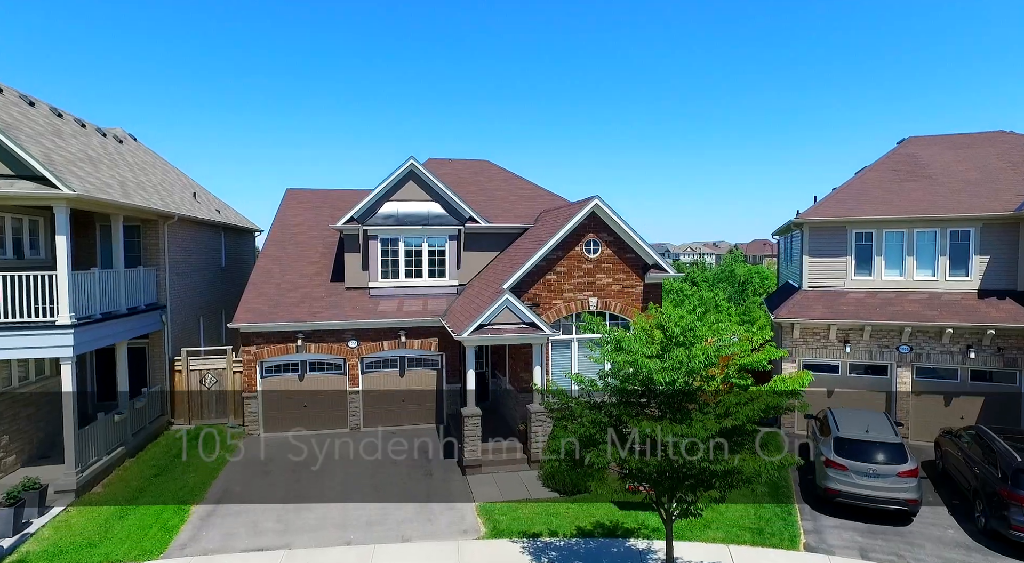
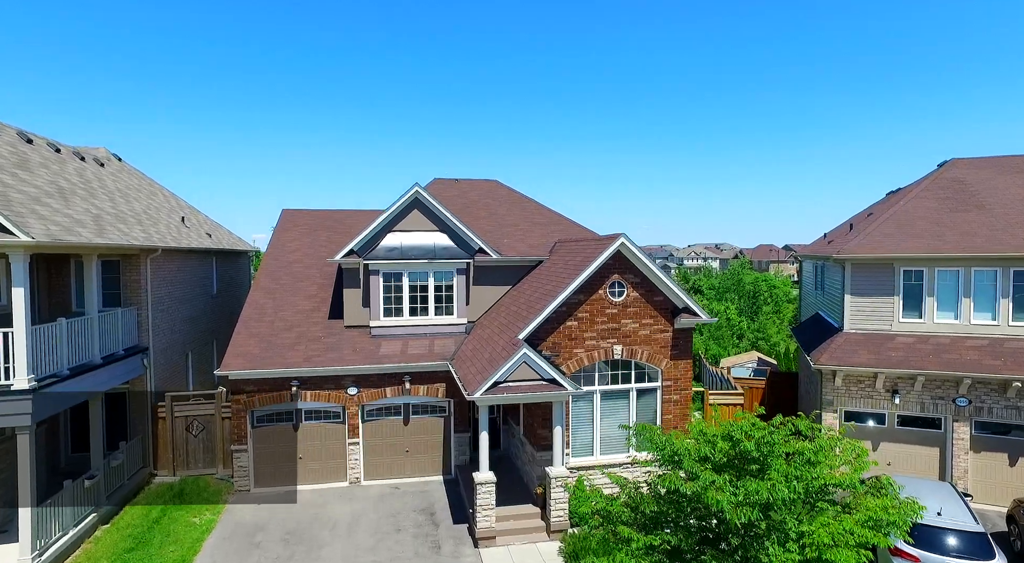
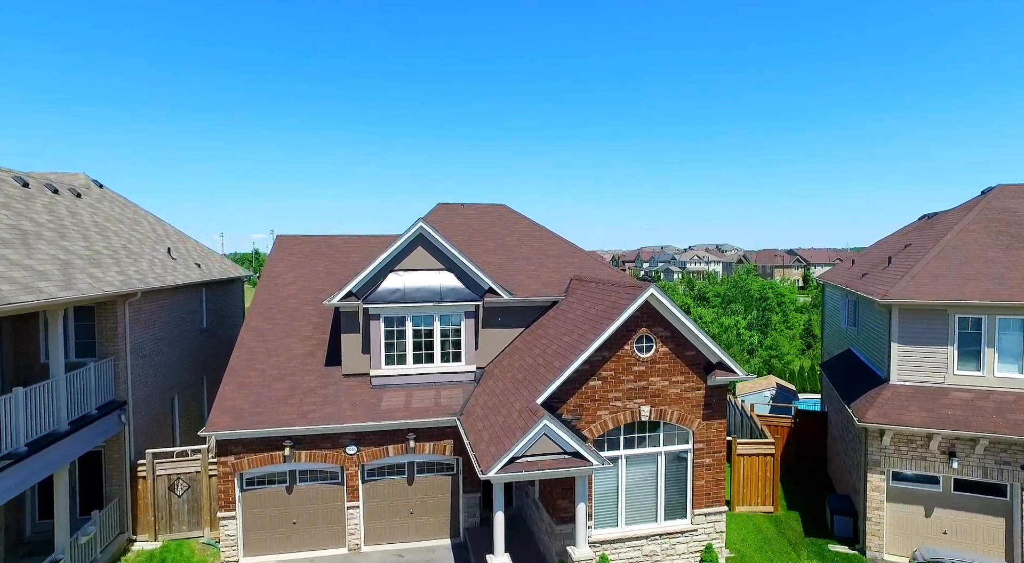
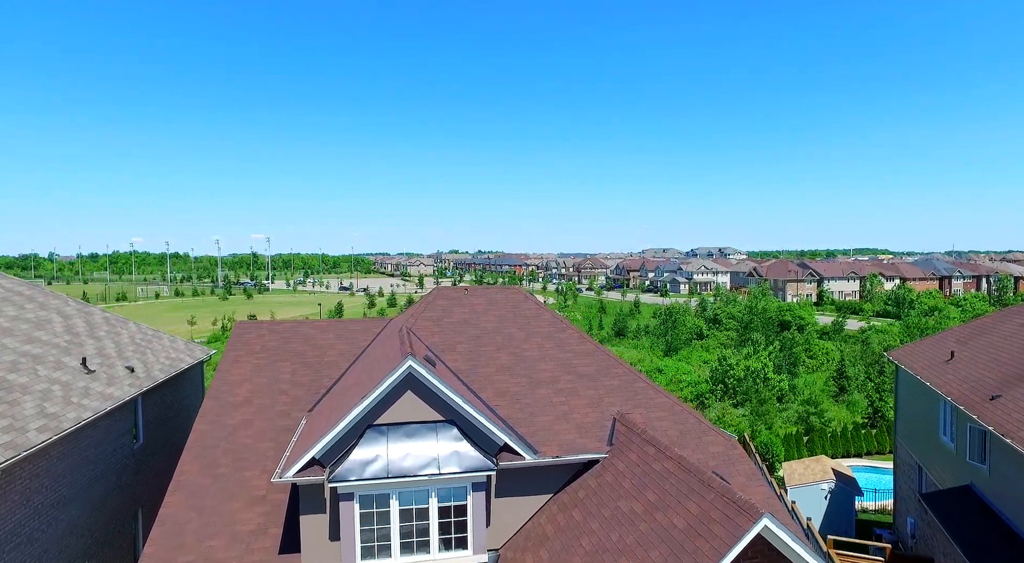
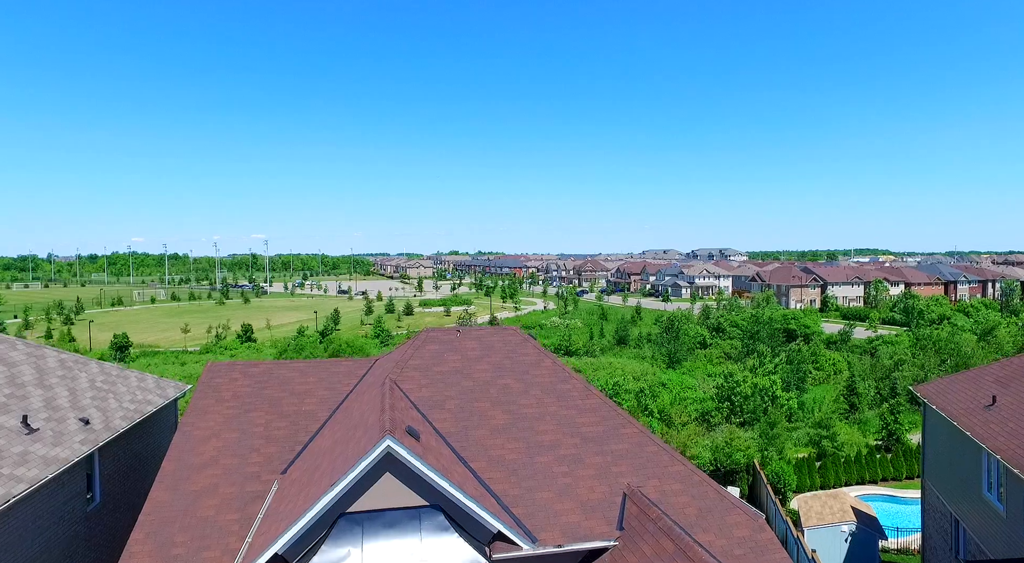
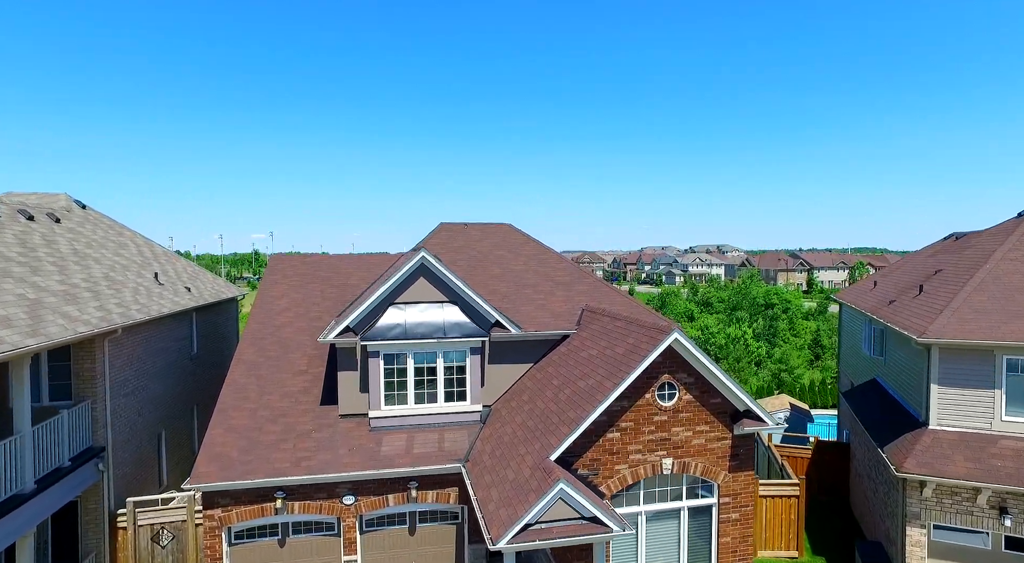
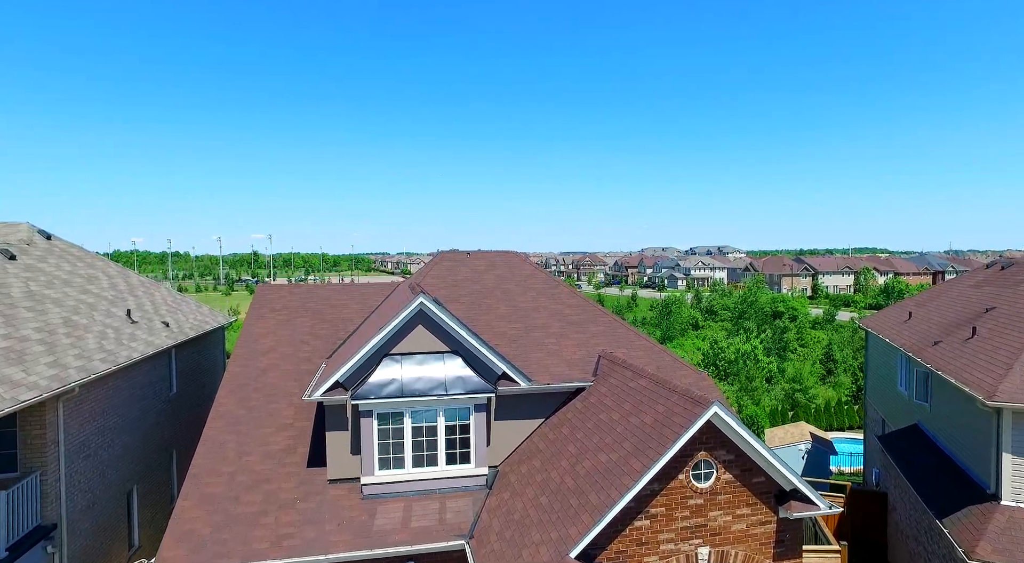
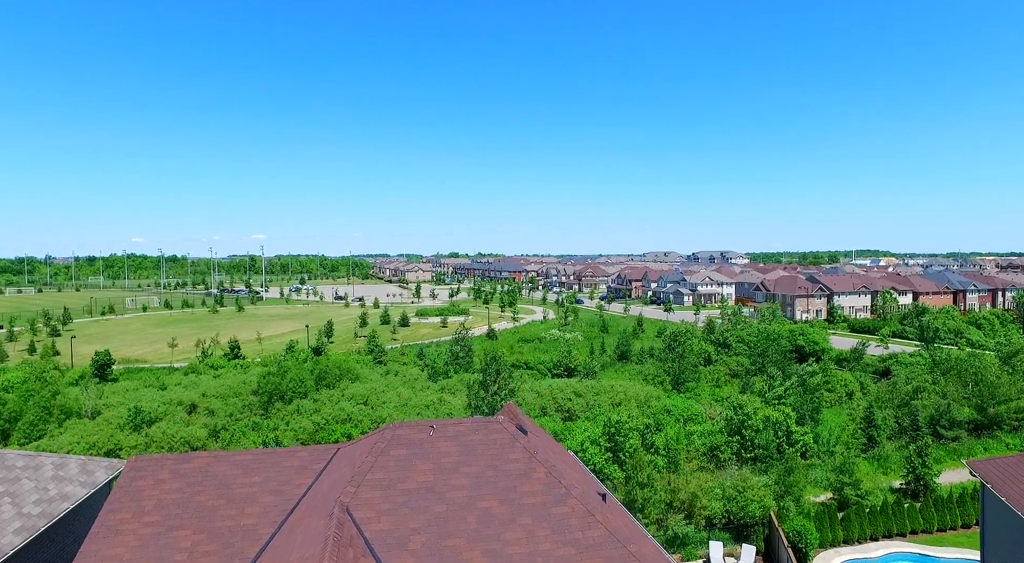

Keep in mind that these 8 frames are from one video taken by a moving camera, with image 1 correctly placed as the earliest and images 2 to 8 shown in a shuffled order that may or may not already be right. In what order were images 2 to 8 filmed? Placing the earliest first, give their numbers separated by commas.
2, 3, 6, 7, 4, 5, 8
